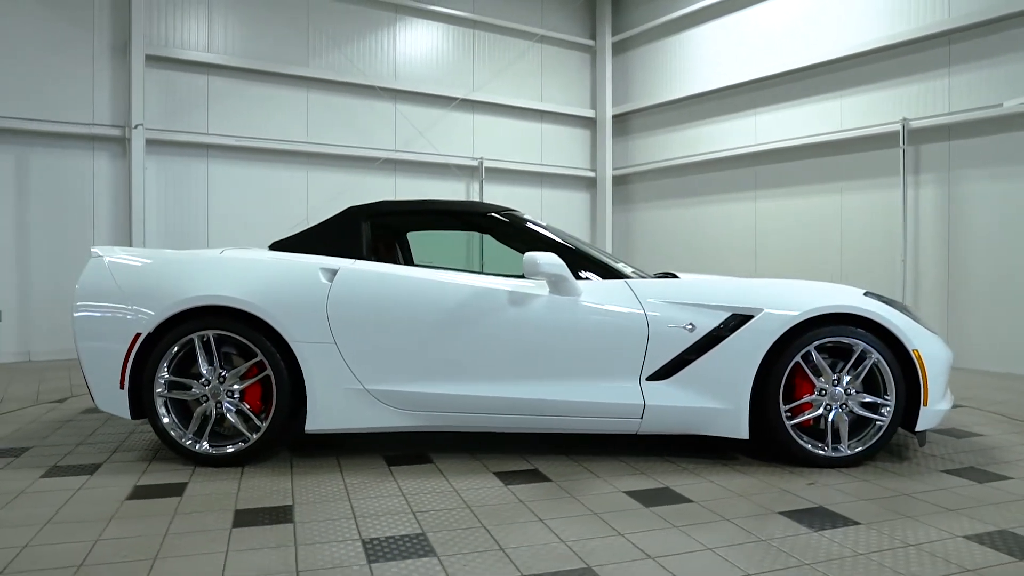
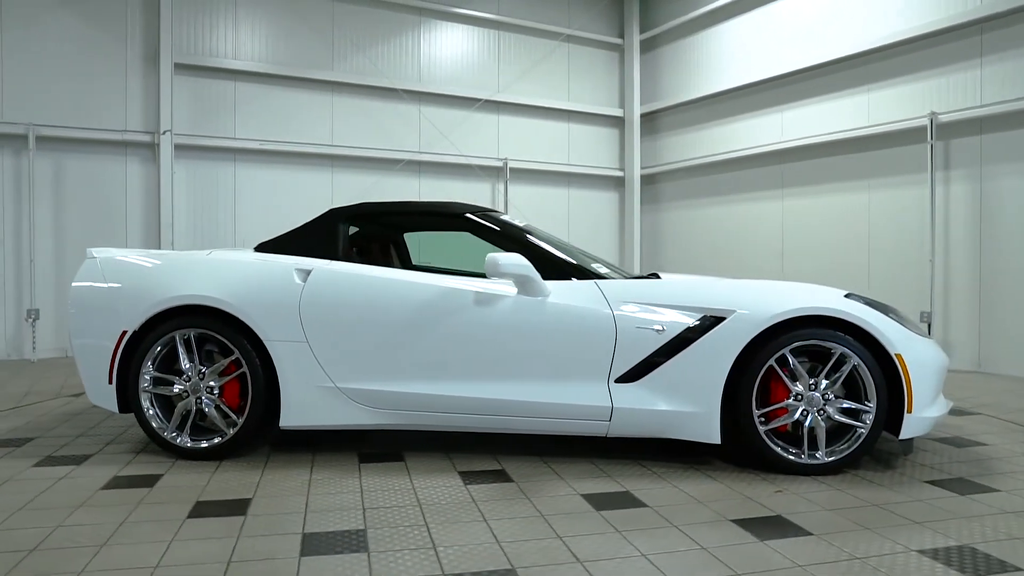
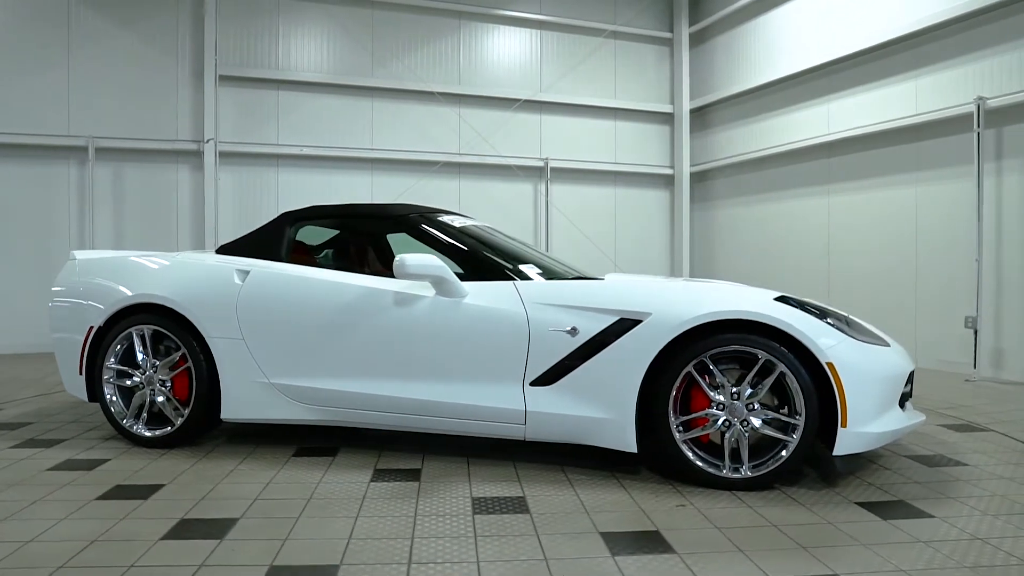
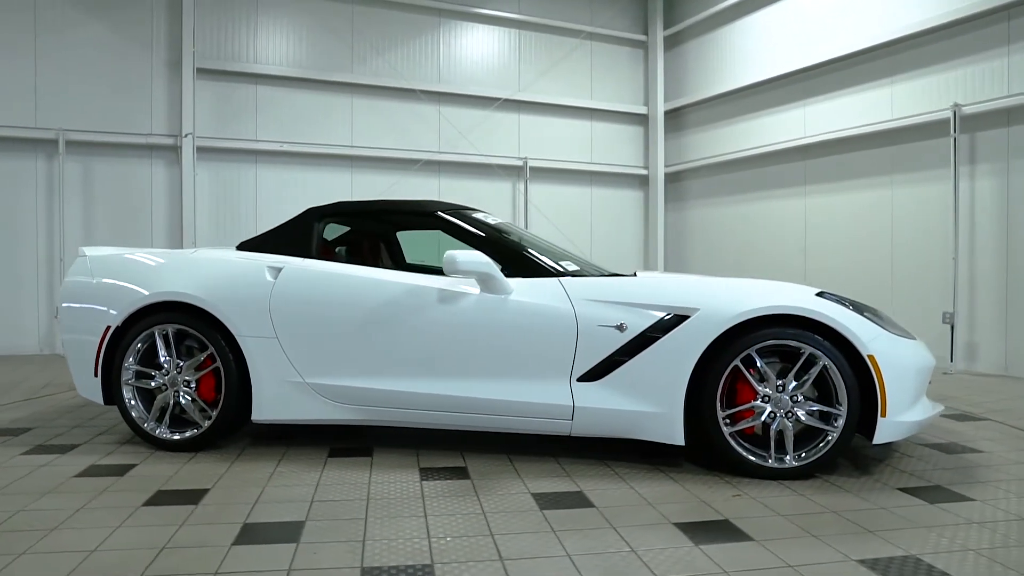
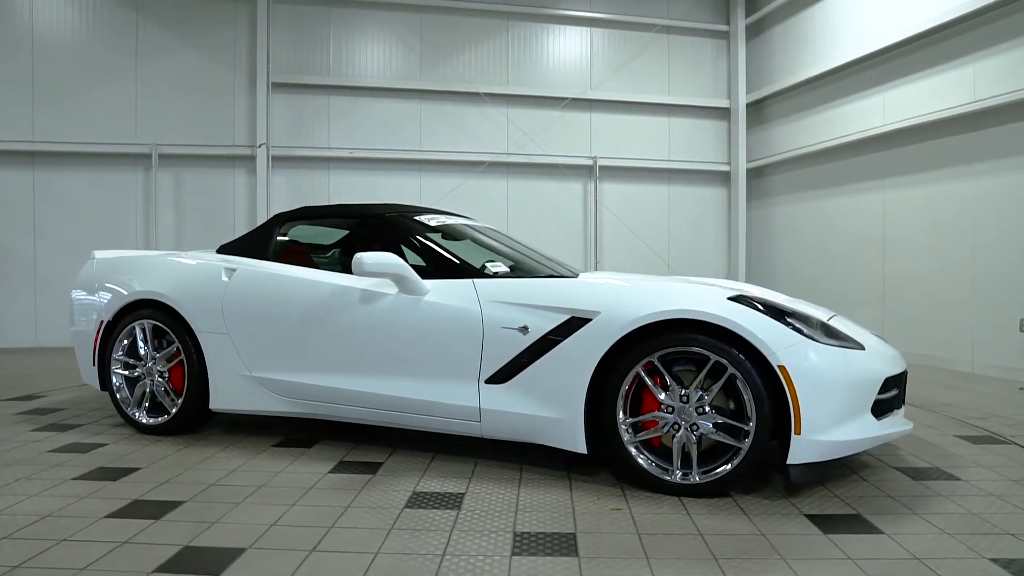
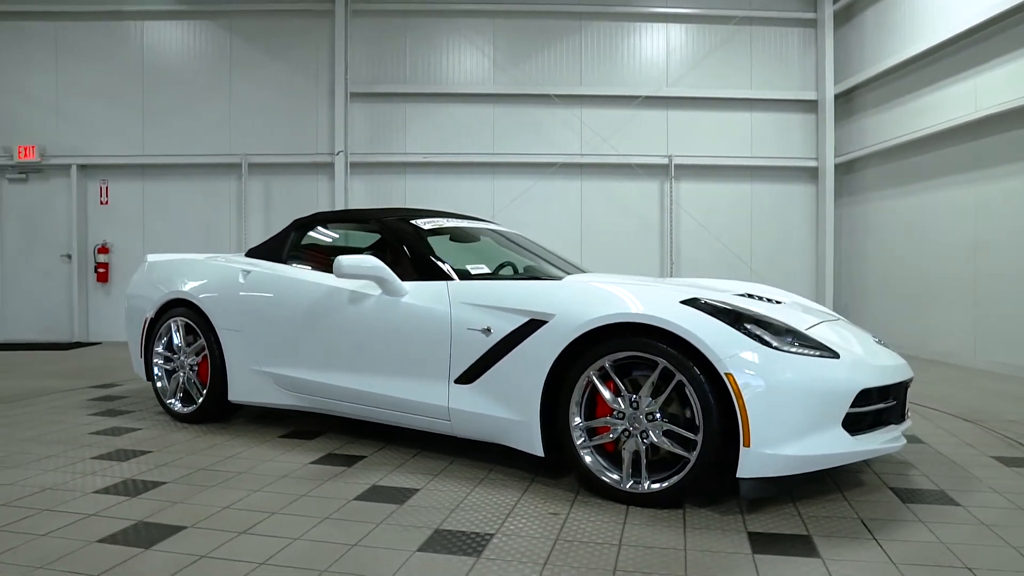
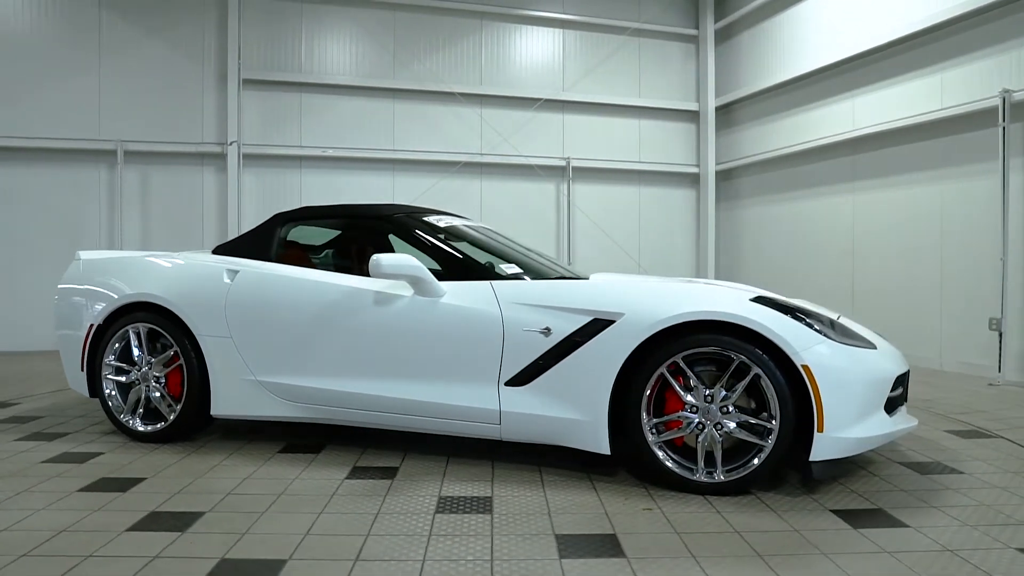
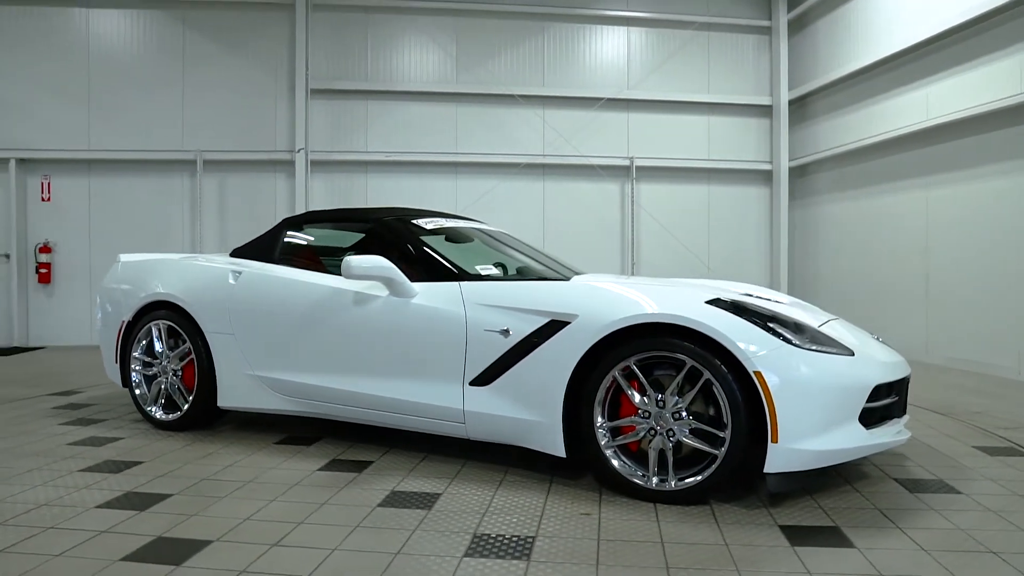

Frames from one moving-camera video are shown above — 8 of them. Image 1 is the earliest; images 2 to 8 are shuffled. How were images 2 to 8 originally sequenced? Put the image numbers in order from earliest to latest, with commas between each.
2, 4, 3, 7, 5, 8, 6
